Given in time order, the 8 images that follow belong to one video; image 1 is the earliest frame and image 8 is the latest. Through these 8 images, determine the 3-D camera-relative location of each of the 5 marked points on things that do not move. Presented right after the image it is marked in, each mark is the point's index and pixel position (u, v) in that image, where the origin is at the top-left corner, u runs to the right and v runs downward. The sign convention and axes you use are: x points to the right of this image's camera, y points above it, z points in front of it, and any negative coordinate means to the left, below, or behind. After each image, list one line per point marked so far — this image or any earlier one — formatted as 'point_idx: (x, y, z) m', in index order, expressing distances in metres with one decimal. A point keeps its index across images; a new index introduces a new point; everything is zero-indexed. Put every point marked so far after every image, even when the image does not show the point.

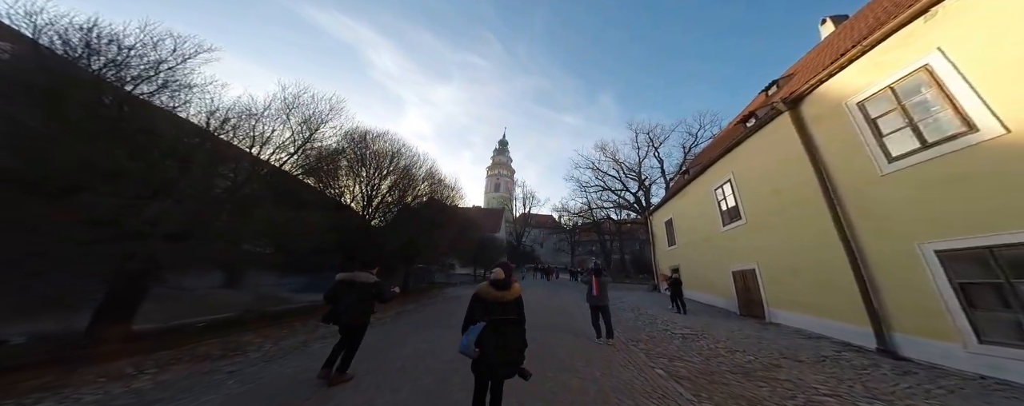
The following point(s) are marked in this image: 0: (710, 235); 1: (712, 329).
0: (+9.3, -1.5, +12.6) m
1: (+6.1, -3.9, +8.3) m
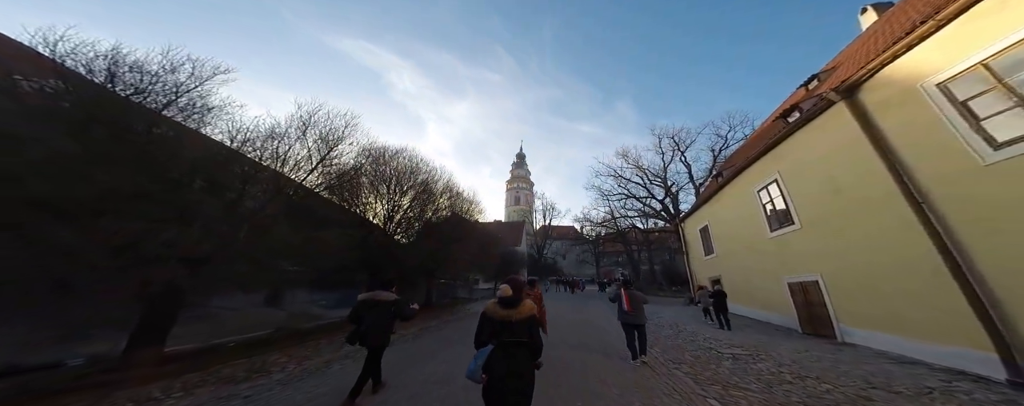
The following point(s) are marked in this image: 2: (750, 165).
0: (+10.3, -1.6, +11.4) m
1: (+6.9, -4.0, +7.3) m
2: (+10.2, +1.6, +11.6) m
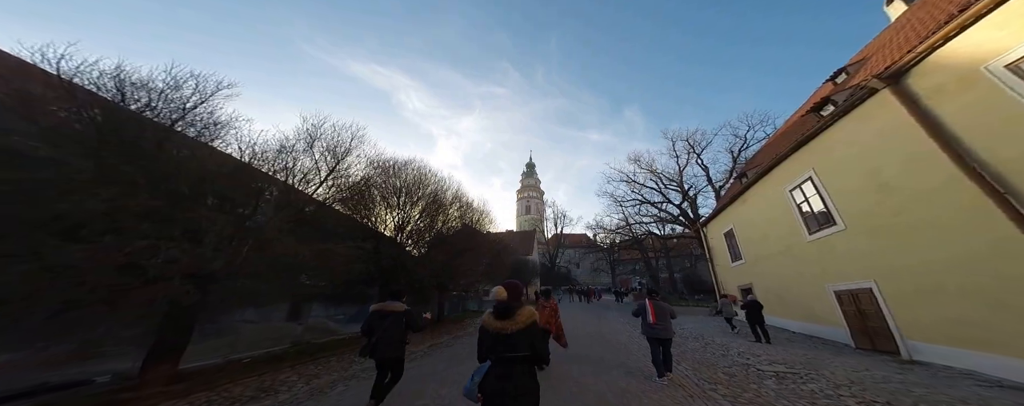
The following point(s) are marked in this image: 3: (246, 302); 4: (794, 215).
0: (+10.9, -1.7, +10.5) m
1: (+7.3, -4.0, +6.5) m
2: (+10.7, +1.6, +10.8) m
3: (-7.7, -2.9, +7.9) m
4: (+10.8, -0.5, +10.3) m
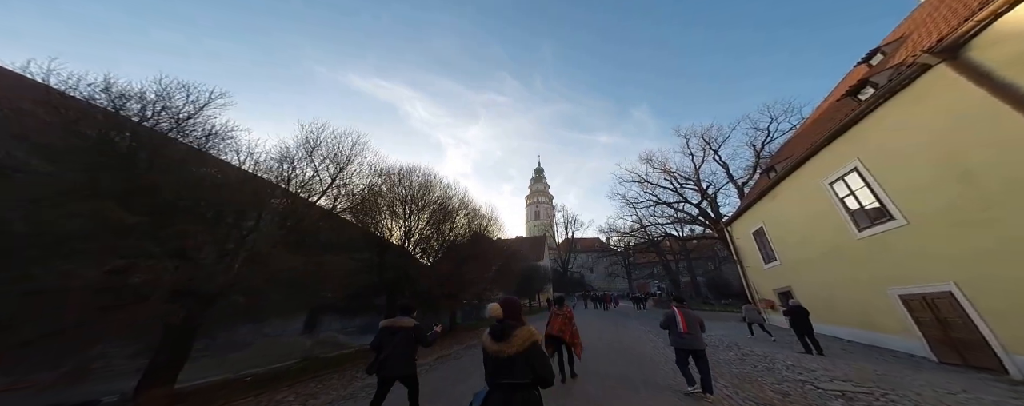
0: (+11.4, -1.4, +9.5) m
1: (+7.8, -3.7, +5.5) m
2: (+11.1, +1.8, +9.8) m
3: (-7.3, -3.2, +7.4) m
4: (+11.2, -0.3, +9.3) m
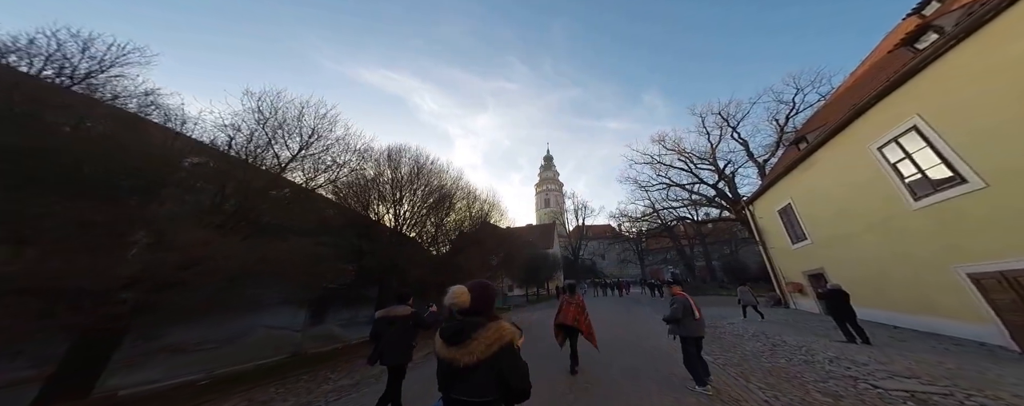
0: (+11.3, -0.5, +8.2) m
1: (+7.6, -3.0, +4.4) m
2: (+11.0, +2.8, +8.5) m
3: (-7.3, -2.8, +6.9) m
4: (+11.1, +0.7, +8.0) m
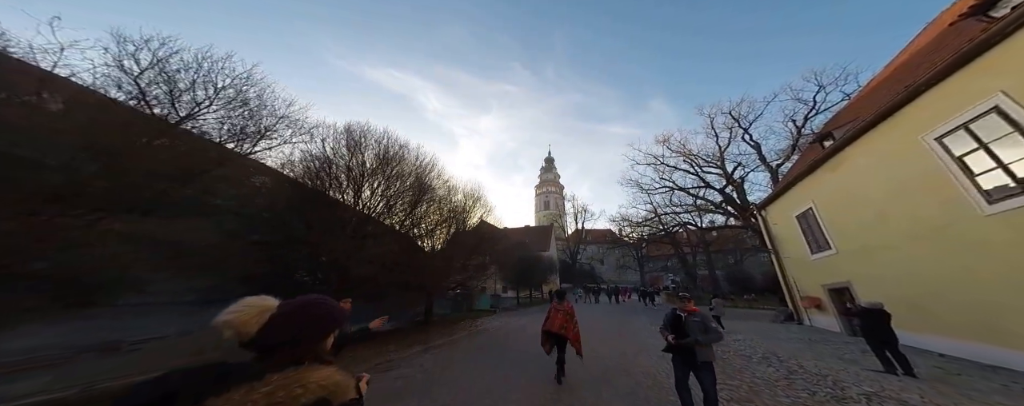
0: (+10.5, -0.5, +6.8) m
1: (+6.7, -2.9, +3.0) m
2: (+10.3, +2.8, +7.1) m
3: (-8.2, -2.1, +5.7) m
4: (+10.4, +0.7, +6.6) m
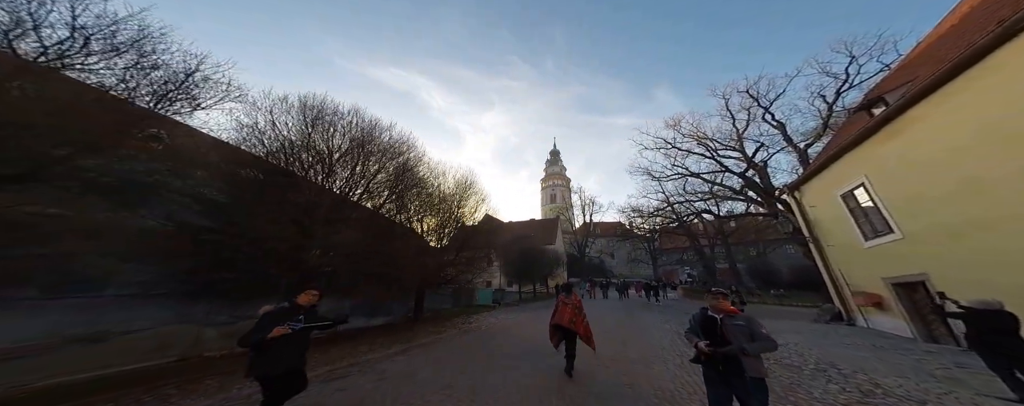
0: (+10.1, +0.2, +4.9) m
1: (+6.2, -2.3, +1.3) m
2: (+9.8, +3.5, +5.1) m
3: (-8.7, -1.6, +4.5) m
4: (+9.9, +1.4, +4.7) m
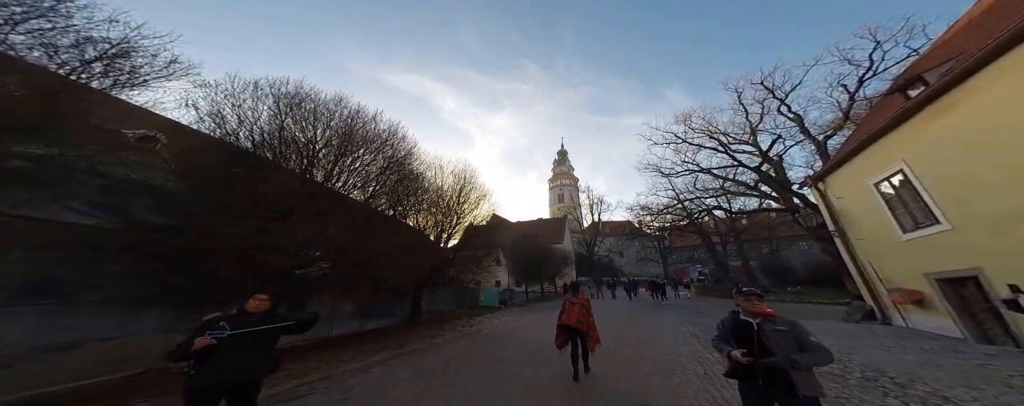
0: (+10.1, +0.6, +4.1) m
1: (+6.2, -2.0, +0.6) m
2: (+9.8, +3.8, +4.3) m
3: (-8.6, -1.5, +4.0) m
4: (+9.9, +1.7, +3.8) m
